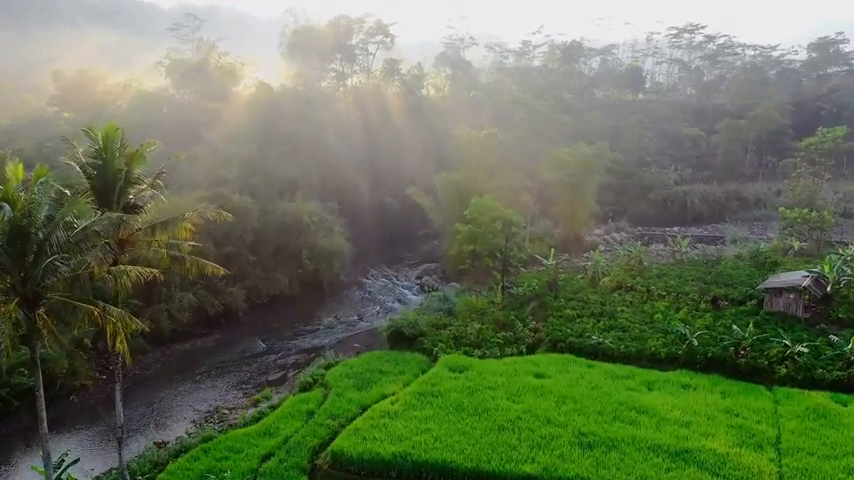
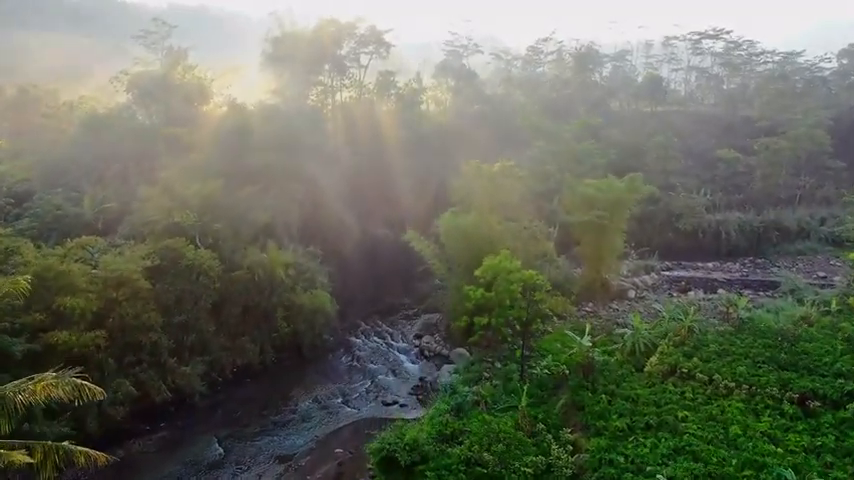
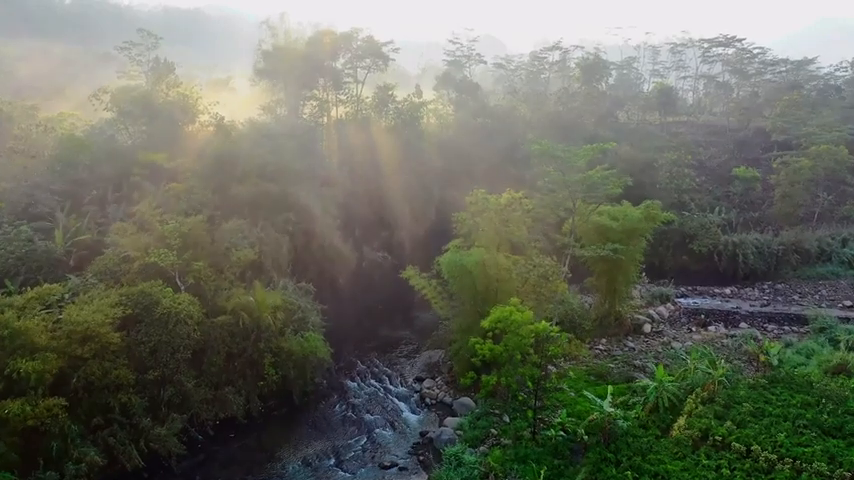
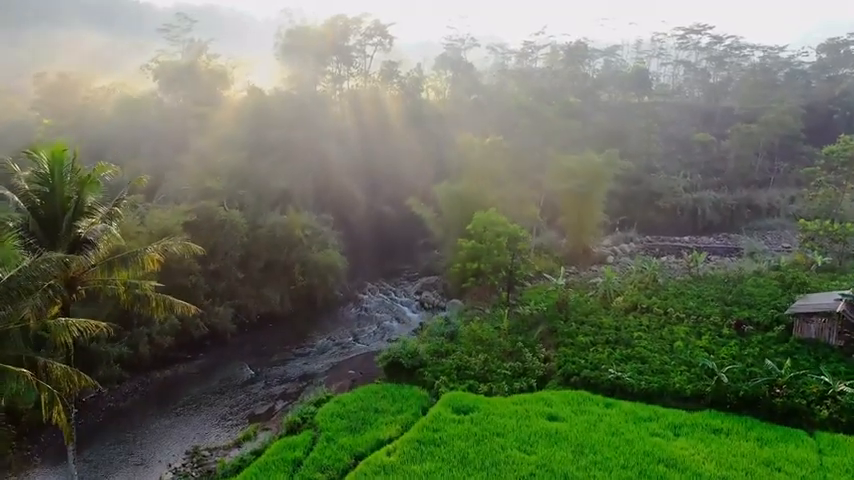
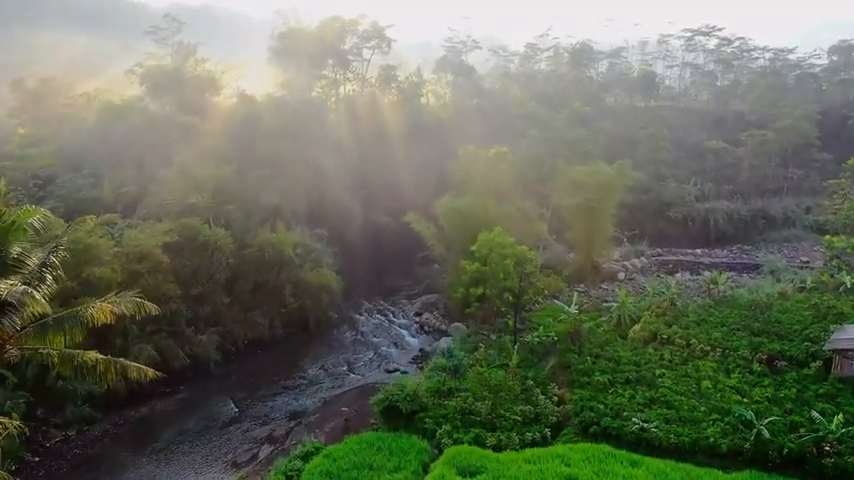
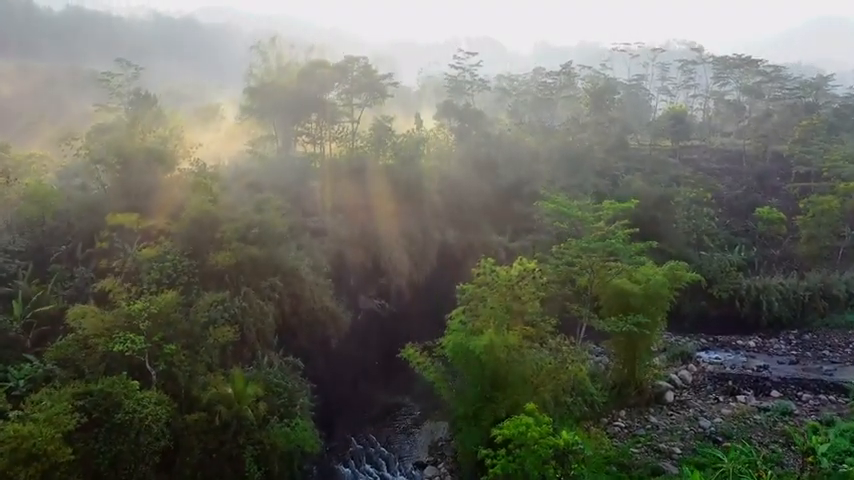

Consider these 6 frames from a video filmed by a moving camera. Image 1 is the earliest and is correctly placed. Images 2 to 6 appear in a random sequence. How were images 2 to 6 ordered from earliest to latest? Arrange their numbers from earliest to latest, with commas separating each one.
4, 5, 2, 3, 6
